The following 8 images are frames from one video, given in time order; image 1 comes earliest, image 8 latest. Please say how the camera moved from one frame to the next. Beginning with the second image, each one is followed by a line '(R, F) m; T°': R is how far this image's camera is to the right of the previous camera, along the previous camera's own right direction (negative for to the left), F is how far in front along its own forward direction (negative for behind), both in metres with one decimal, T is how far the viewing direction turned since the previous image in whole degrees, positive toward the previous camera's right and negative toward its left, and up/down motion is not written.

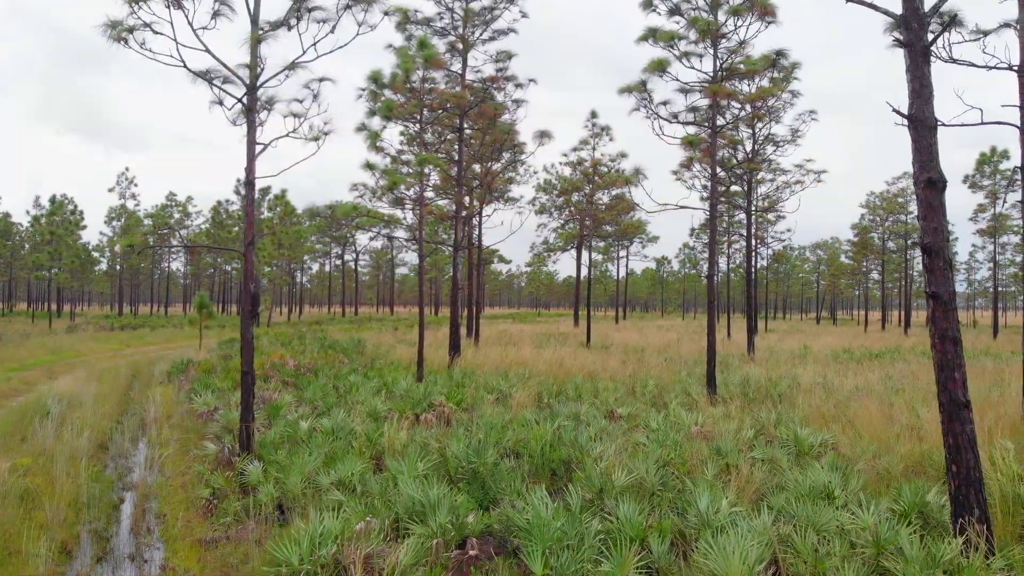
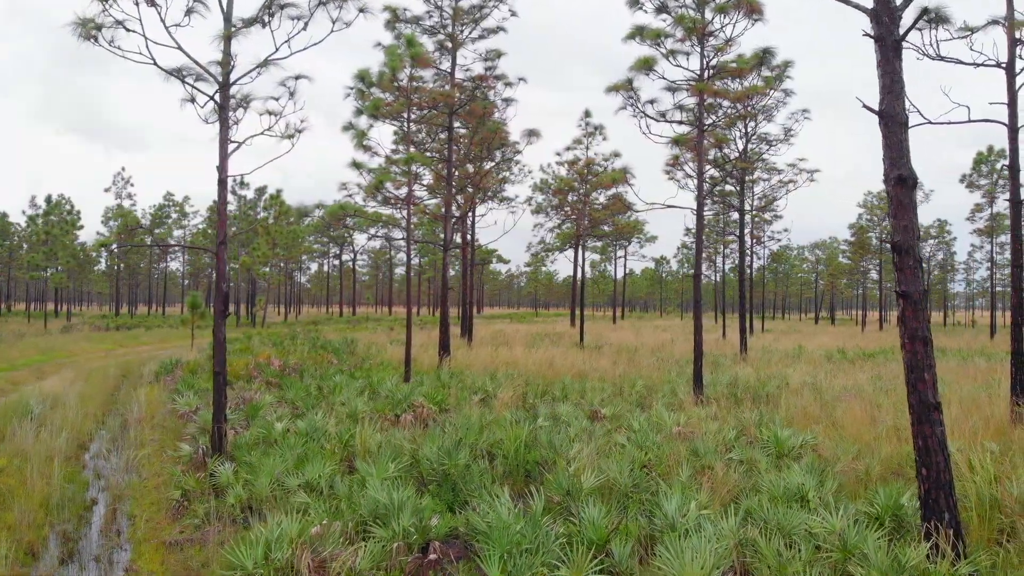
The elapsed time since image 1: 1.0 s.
(+0.3, +0.1) m; 0°
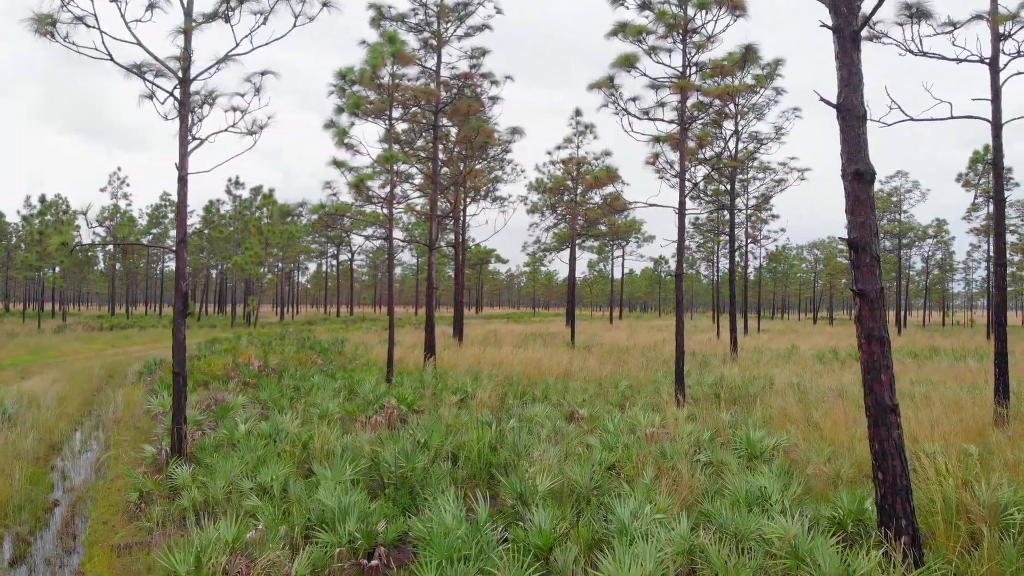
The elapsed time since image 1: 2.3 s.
(+0.4, +0.1) m; 0°
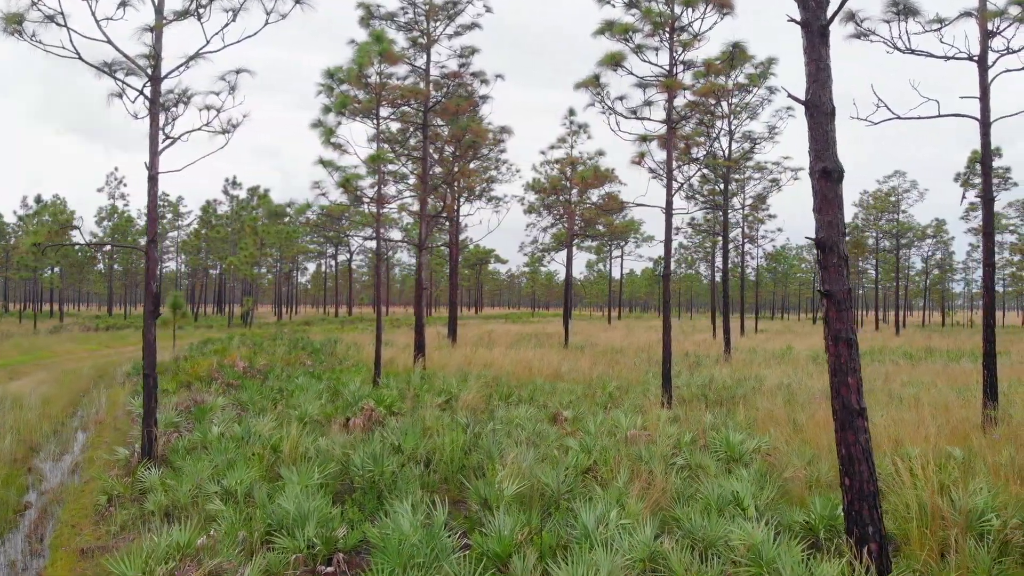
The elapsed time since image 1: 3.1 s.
(+0.3, +0.1) m; 0°
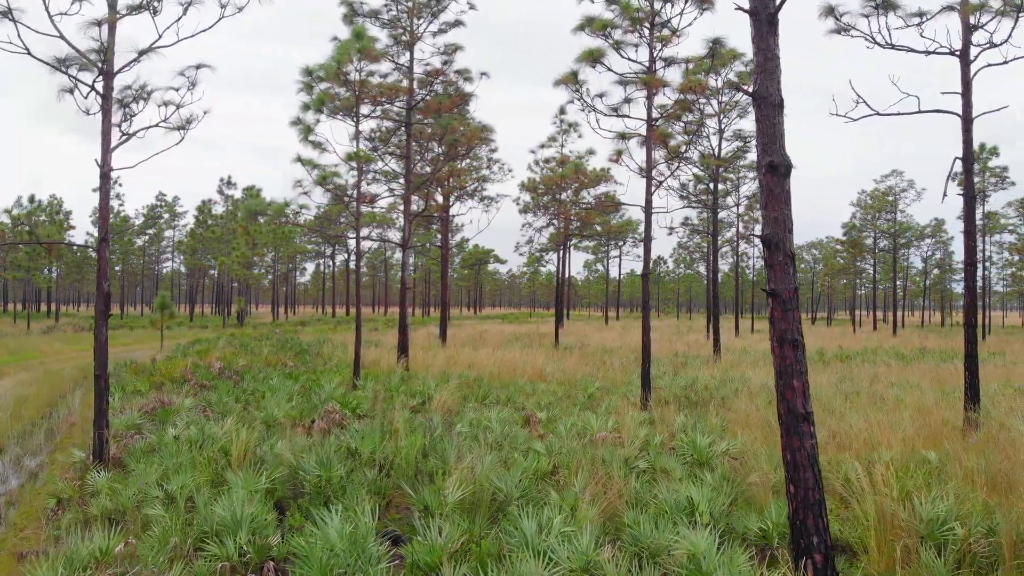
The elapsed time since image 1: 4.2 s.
(+0.5, +0.1) m; 0°
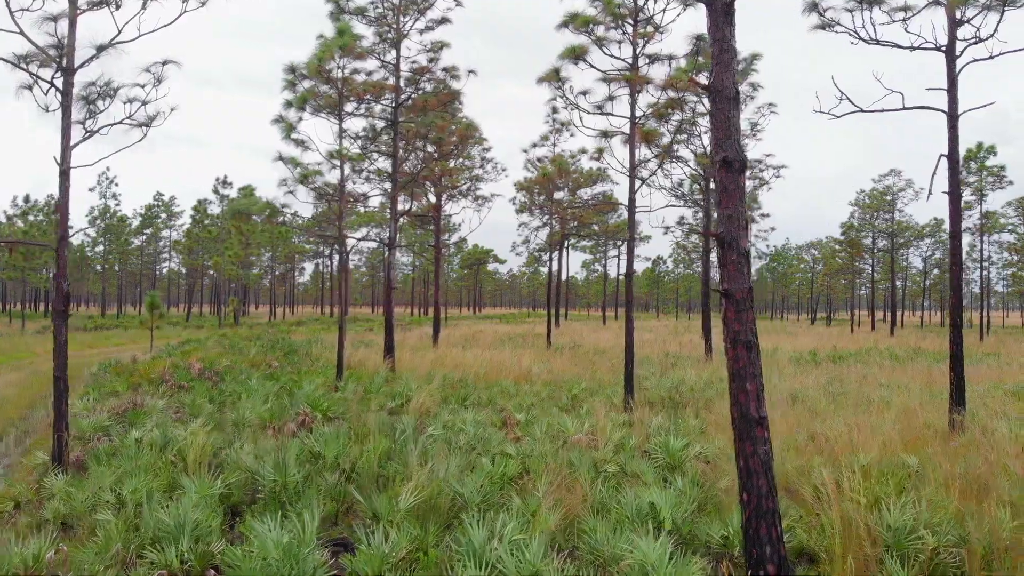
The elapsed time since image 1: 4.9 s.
(+0.4, +0.1) m; 0°
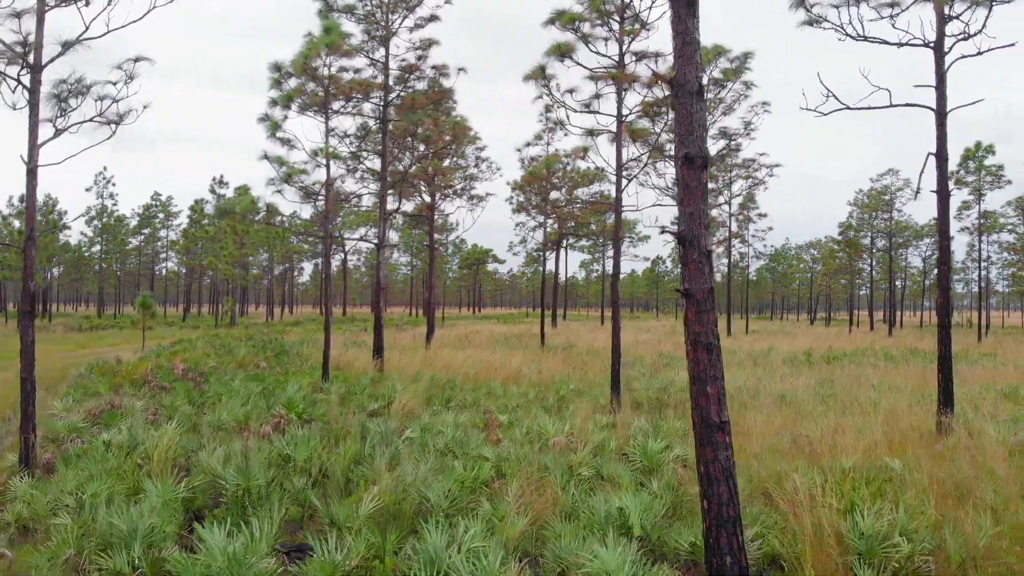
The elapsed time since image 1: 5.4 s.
(+0.3, +0.1) m; 0°
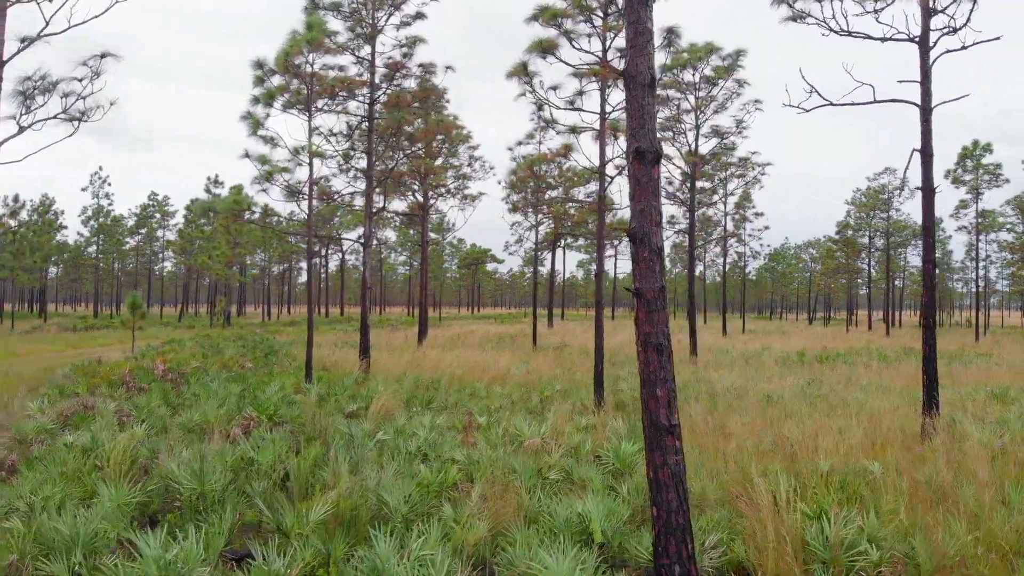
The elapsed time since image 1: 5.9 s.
(+0.3, +0.1) m; 0°
